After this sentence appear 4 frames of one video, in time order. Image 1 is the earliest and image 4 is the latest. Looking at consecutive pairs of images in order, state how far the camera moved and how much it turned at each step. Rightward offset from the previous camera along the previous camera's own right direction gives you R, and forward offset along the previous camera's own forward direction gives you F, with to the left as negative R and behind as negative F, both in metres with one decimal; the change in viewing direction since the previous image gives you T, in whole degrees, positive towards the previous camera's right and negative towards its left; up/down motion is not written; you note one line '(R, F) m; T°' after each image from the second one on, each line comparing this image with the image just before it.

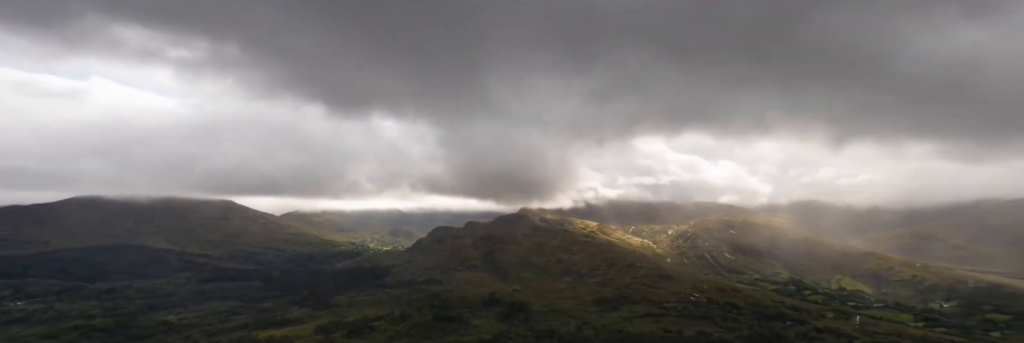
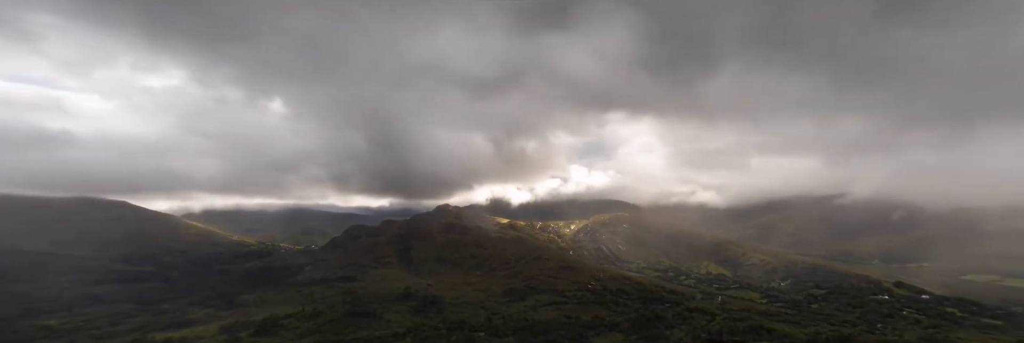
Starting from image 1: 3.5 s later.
(+17.3, -16.4) m; +7°
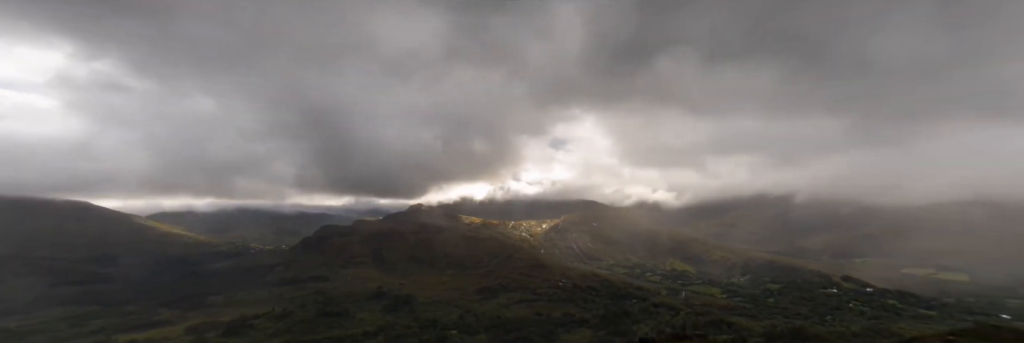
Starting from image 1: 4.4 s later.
(+3.8, -4.2) m; +3°
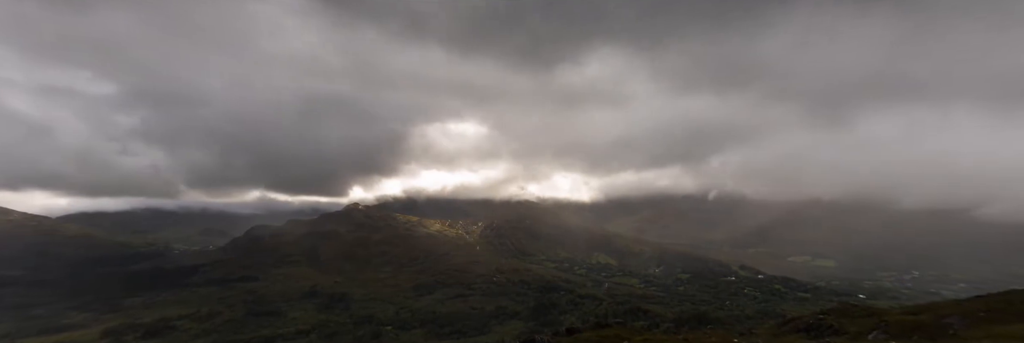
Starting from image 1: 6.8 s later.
(+6.9, -10.1) m; +6°
